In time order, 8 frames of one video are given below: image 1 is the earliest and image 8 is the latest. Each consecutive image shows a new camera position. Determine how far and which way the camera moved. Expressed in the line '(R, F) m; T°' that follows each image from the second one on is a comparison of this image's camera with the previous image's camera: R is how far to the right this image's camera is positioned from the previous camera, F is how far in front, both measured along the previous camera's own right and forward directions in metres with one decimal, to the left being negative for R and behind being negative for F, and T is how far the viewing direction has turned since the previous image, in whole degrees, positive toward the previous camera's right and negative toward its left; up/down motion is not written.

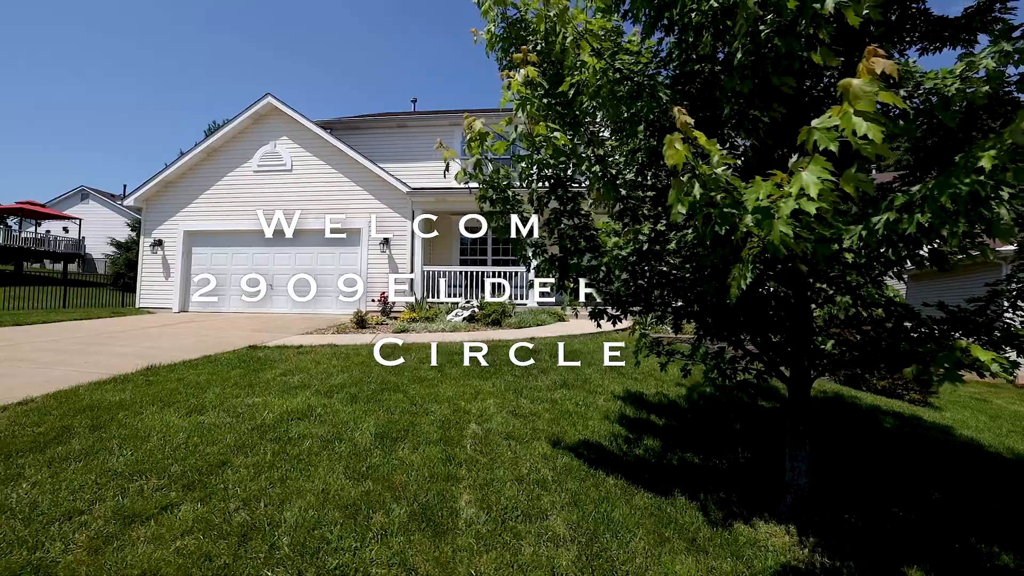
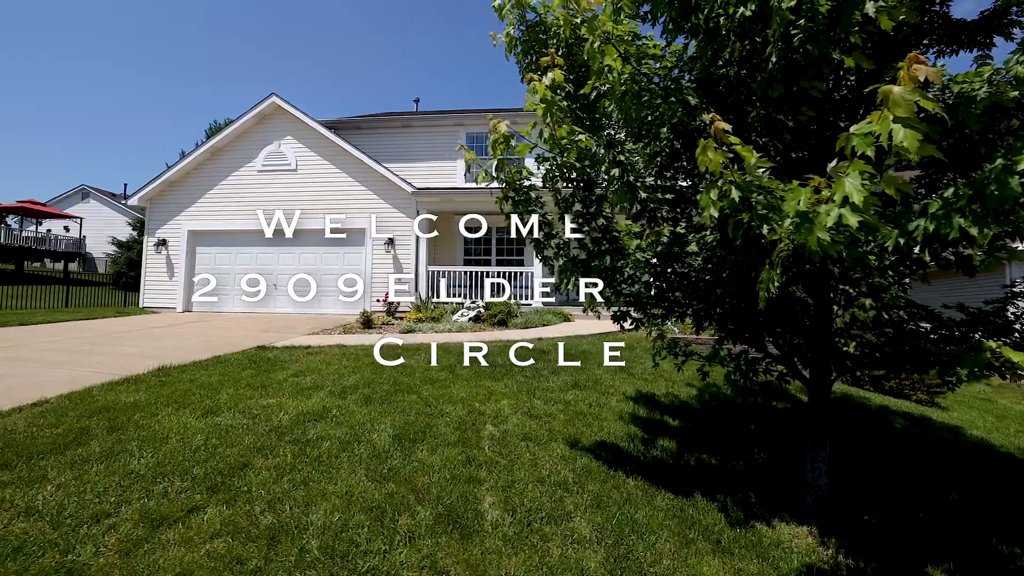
(-0.2, 0.0) m; 0°
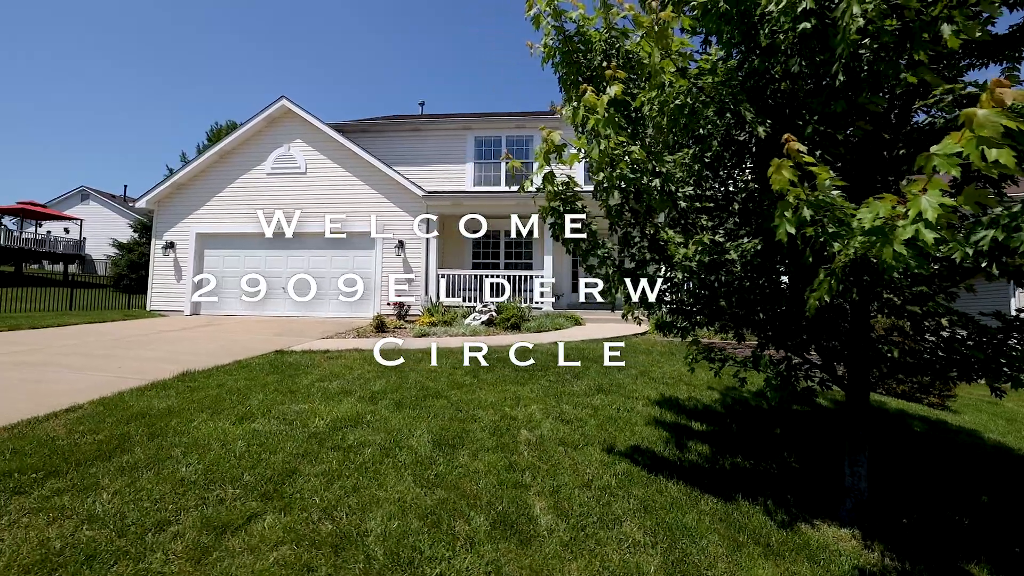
(-0.3, 0.0) m; +1°
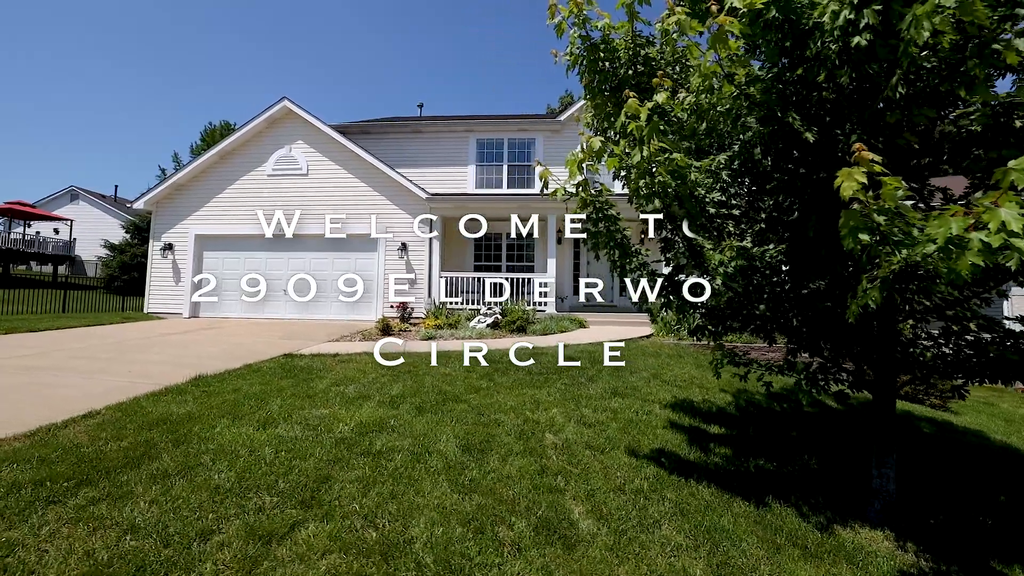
(-0.3, 0.0) m; +1°
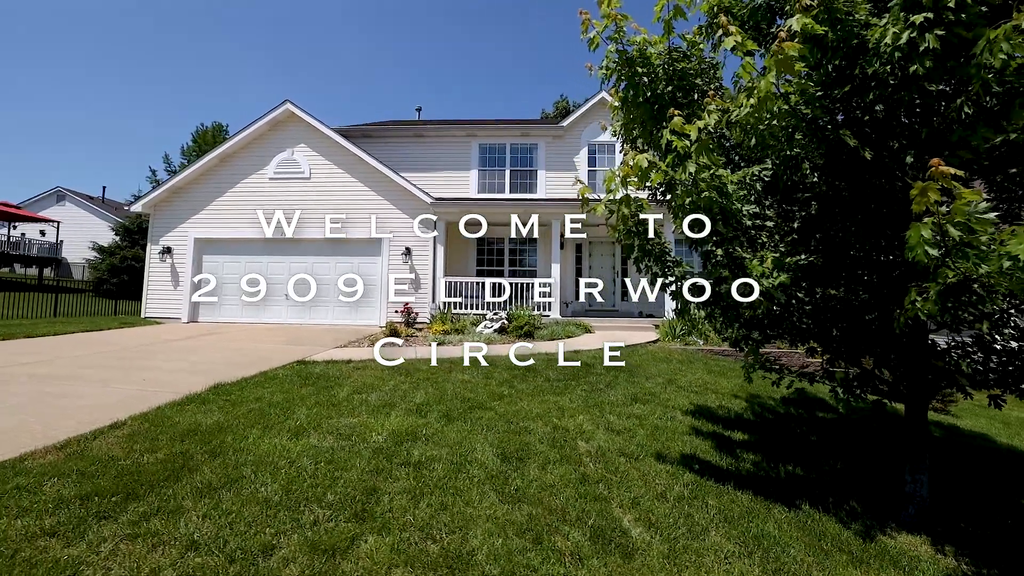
(-0.4, 0.0) m; +2°
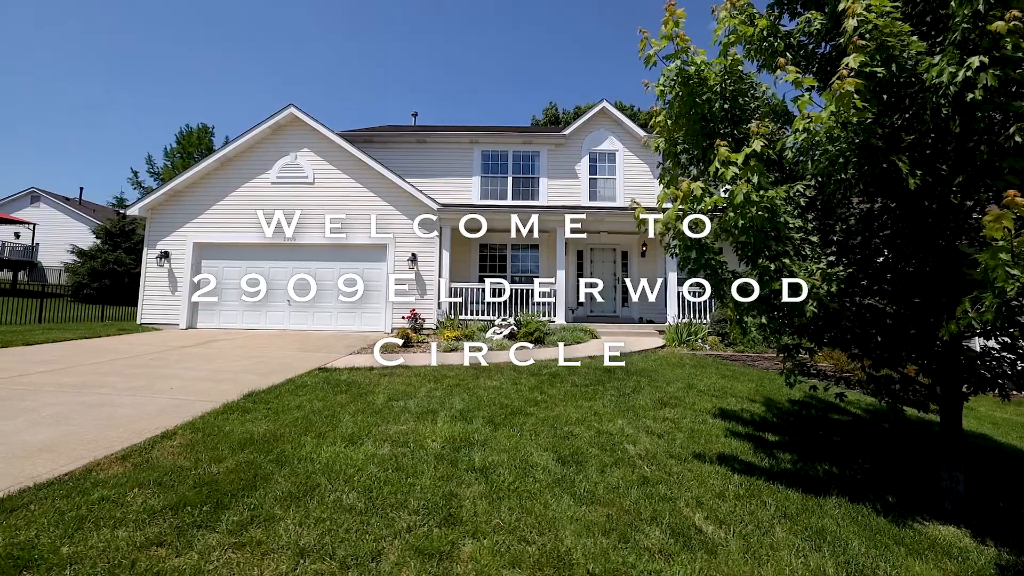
(-0.6, -0.1) m; +3°
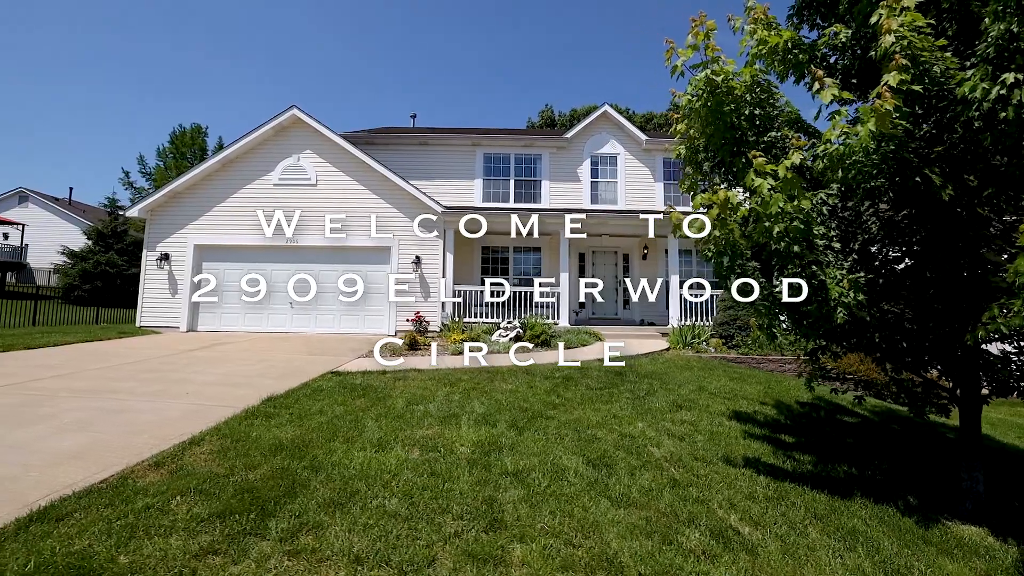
(-0.3, 0.0) m; +1°
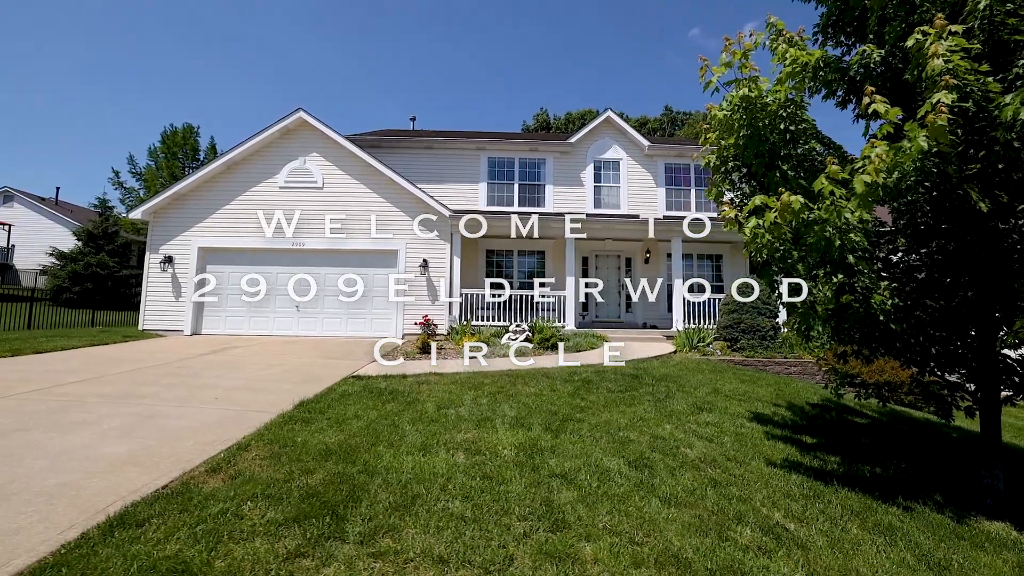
(-0.5, -0.1) m; +2°
